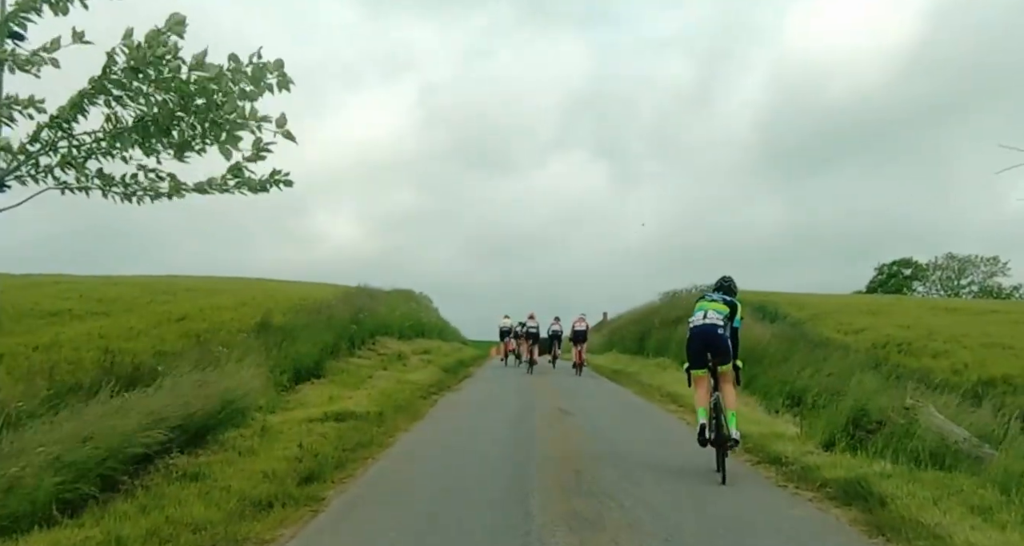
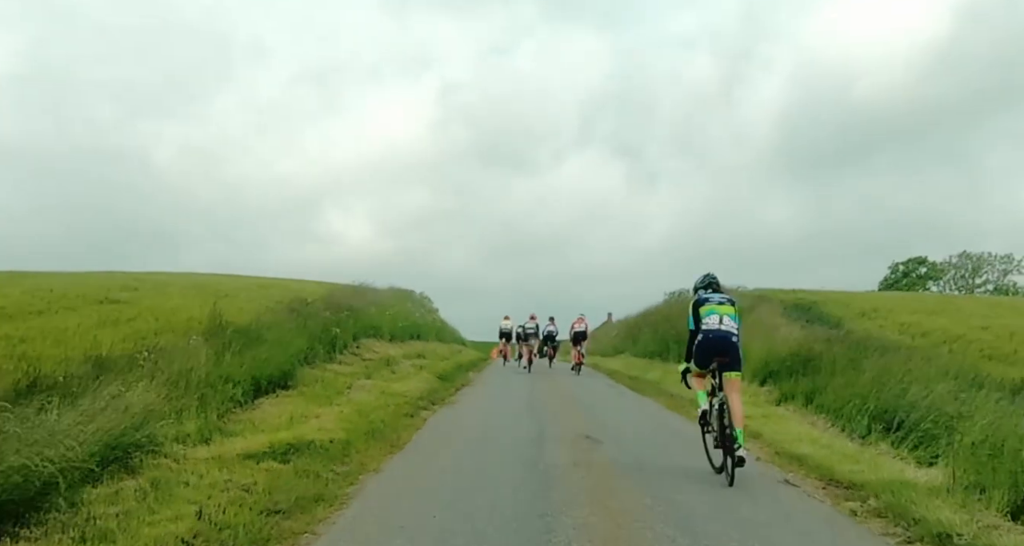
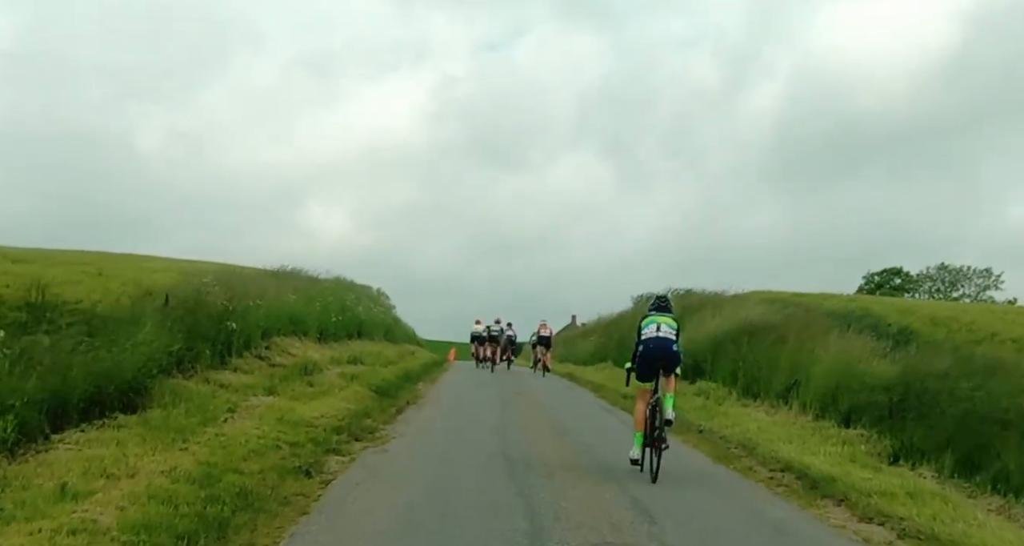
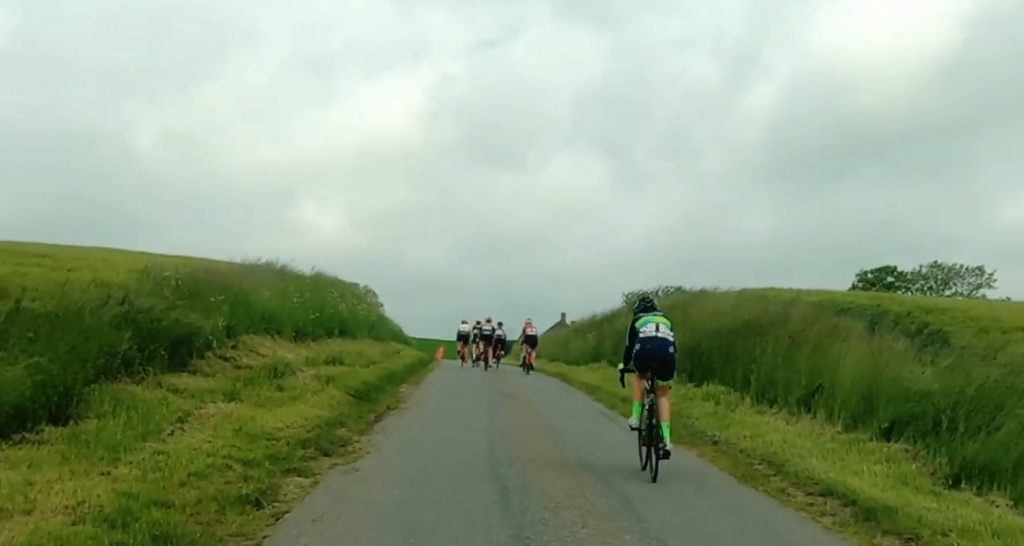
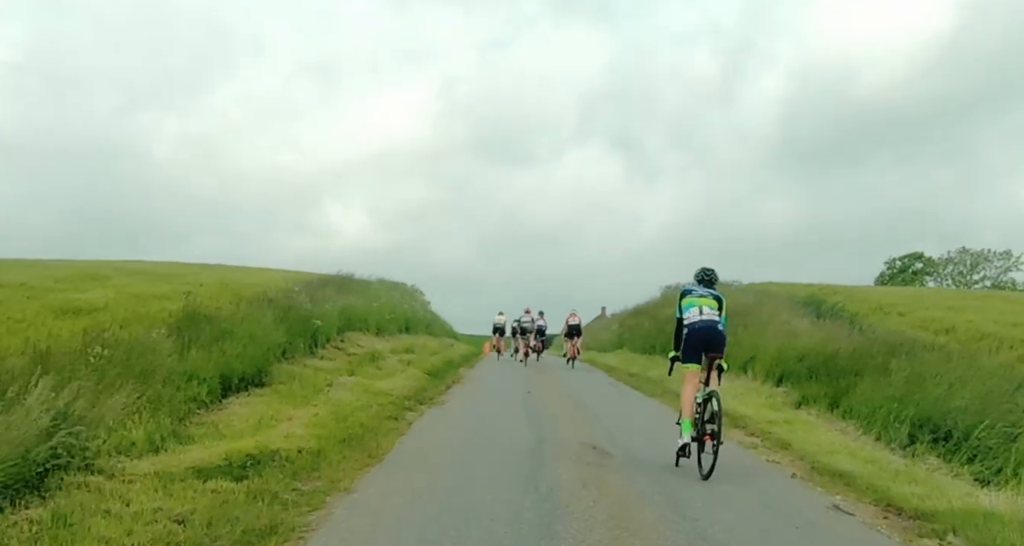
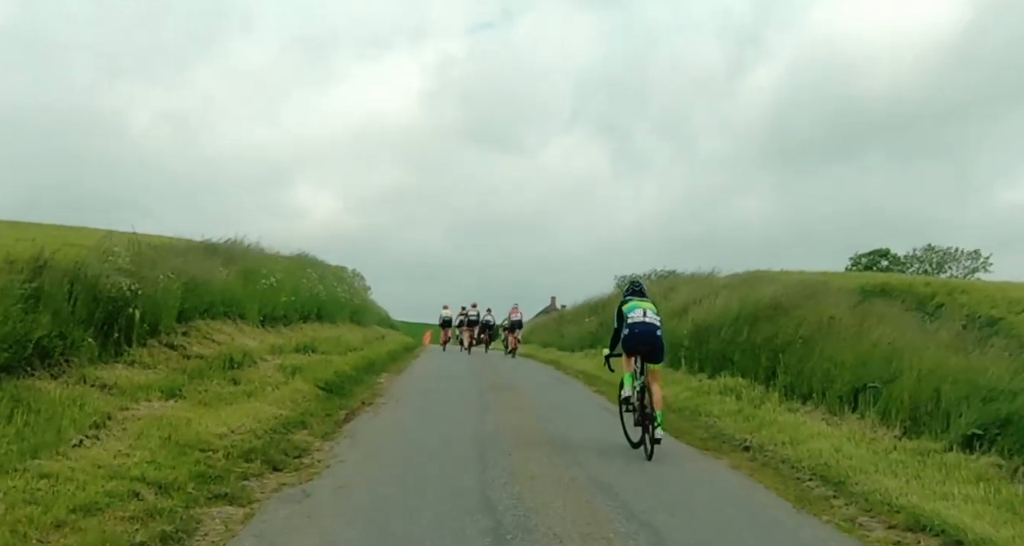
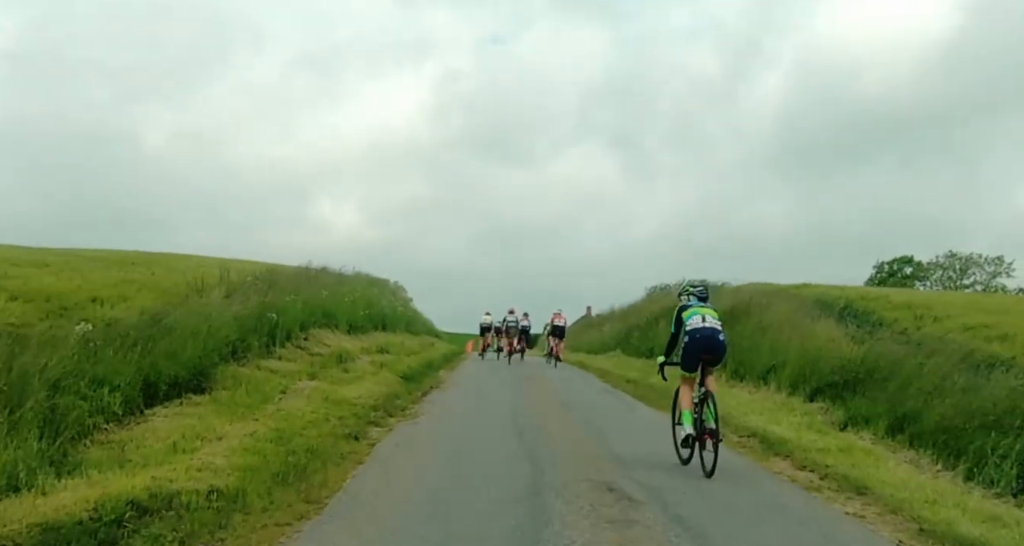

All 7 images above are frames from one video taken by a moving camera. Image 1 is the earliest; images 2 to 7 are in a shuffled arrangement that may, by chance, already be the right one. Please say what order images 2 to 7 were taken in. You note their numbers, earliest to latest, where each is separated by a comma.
2, 5, 7, 3, 4, 6
